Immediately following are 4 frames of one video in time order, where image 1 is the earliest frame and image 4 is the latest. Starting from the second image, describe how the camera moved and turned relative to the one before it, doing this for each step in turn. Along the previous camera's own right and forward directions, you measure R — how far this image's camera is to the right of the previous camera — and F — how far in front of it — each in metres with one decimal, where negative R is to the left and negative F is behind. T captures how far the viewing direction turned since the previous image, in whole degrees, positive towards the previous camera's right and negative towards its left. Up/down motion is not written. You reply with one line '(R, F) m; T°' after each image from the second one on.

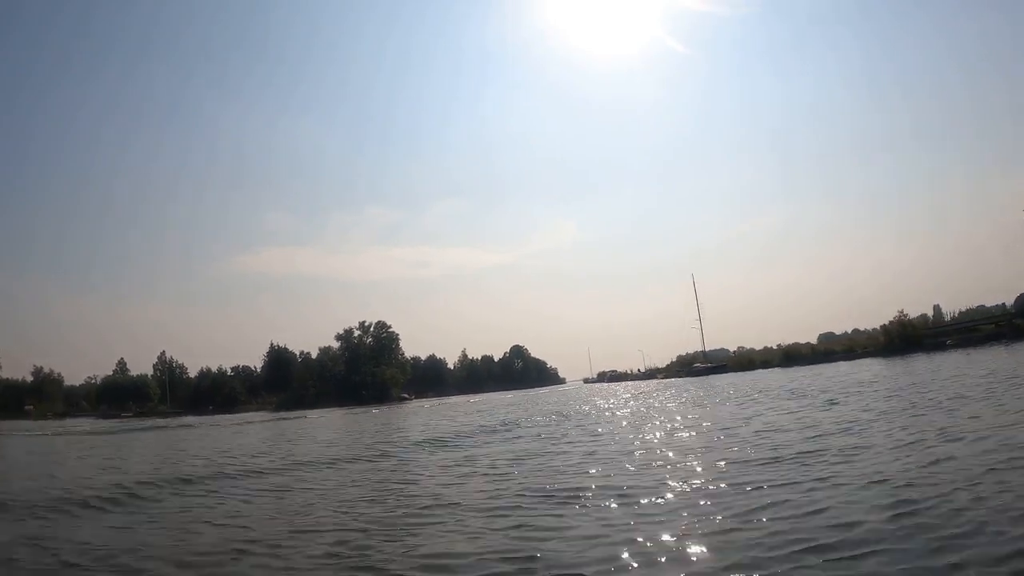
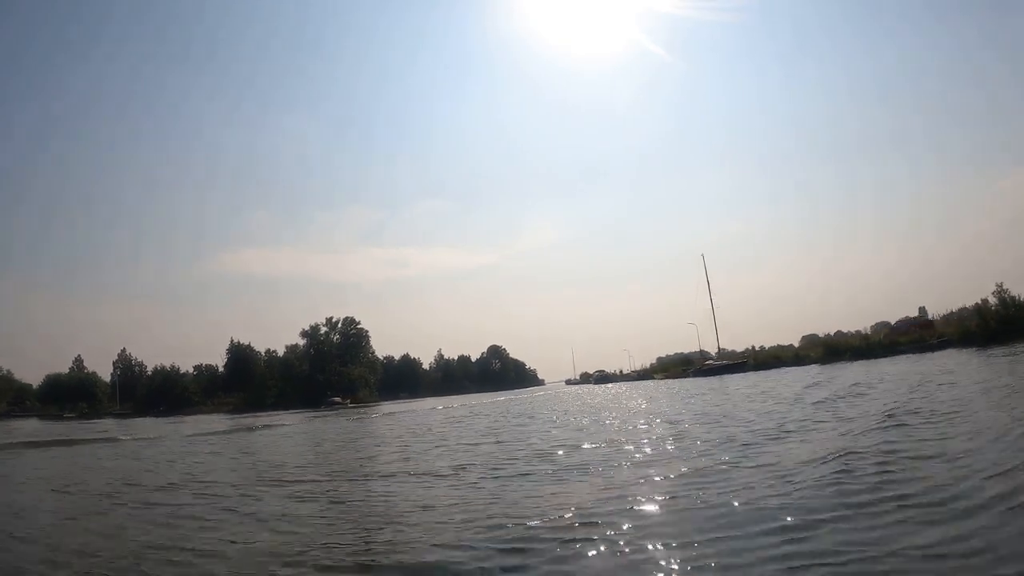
(+0.1, +6.0) m; +2°
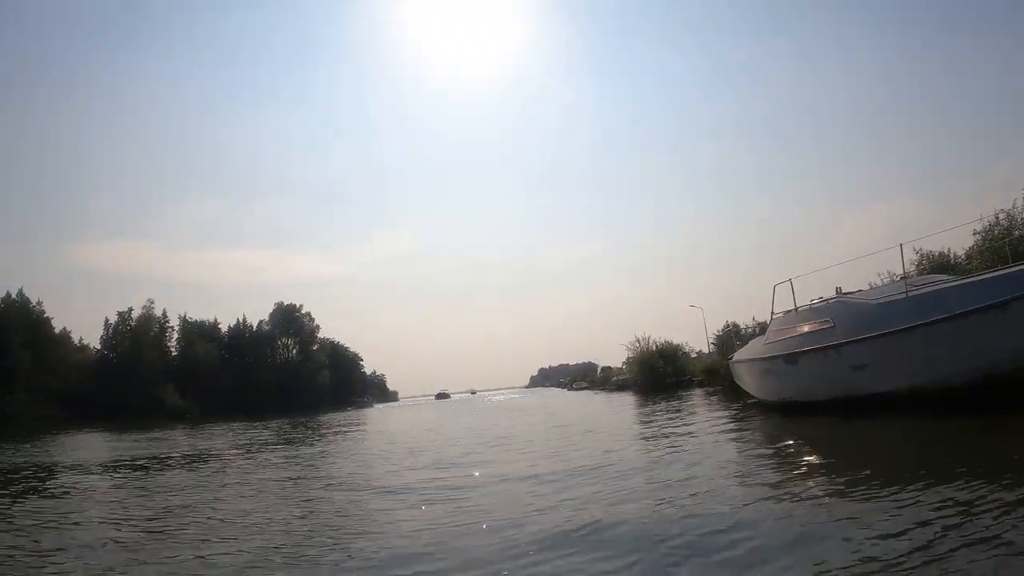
(-0.2, +2.9) m; +1°
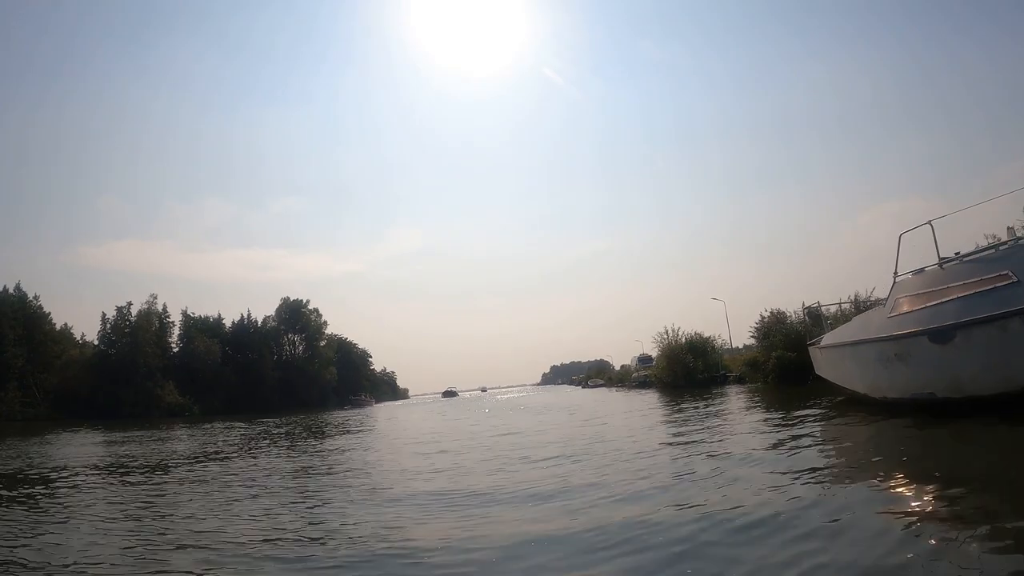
(-0.8, +1.6) m; 0°
